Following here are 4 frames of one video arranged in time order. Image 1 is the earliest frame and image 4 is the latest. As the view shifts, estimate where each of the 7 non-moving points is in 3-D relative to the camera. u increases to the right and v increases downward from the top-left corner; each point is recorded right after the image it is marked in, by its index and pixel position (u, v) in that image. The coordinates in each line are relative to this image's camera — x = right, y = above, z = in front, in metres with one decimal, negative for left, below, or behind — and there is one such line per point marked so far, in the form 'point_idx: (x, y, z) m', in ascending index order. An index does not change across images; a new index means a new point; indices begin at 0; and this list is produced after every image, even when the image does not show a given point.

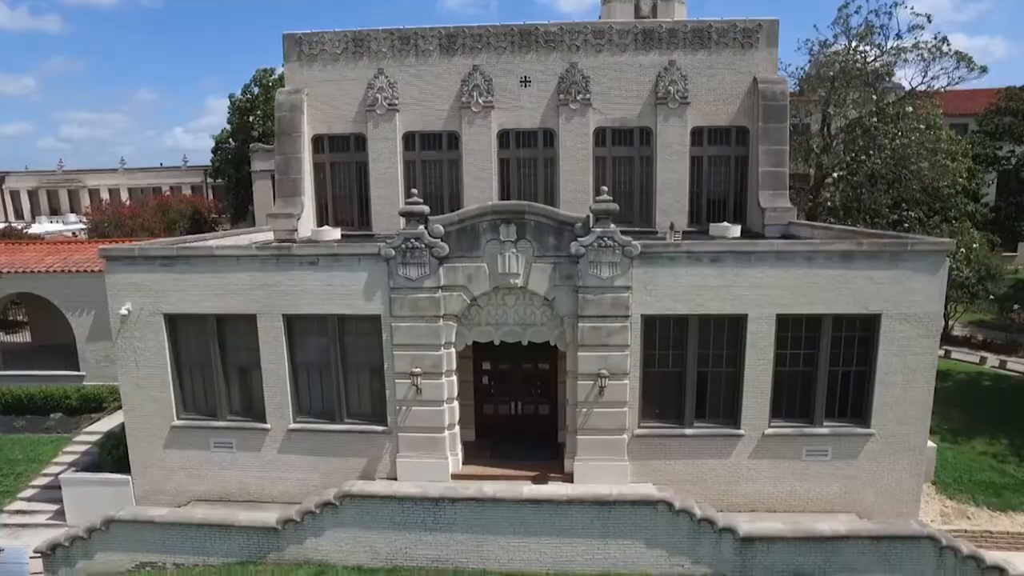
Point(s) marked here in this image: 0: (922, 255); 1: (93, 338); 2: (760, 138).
0: (+7.0, +0.6, +10.2) m
1: (-11.8, -1.4, +16.9) m
2: (+7.2, +4.3, +17.2) m
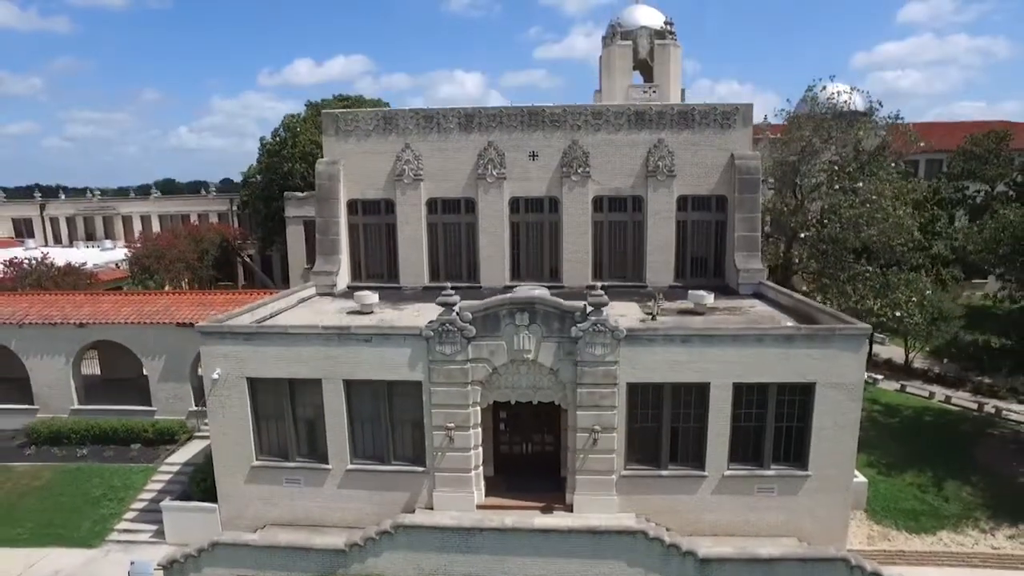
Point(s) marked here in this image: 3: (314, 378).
0: (+7.3, -1.1, +13.0) m
1: (-11.5, -3.0, +19.8) m
2: (+7.5, +2.7, +20.1) m
3: (-4.6, -2.1, +14.0) m
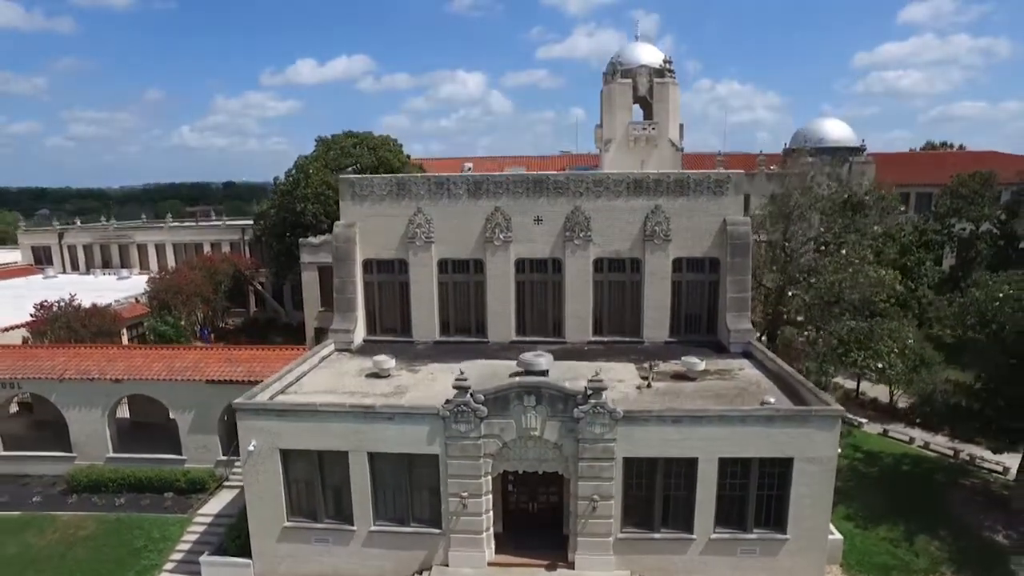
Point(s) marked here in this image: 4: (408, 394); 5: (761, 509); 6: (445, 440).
0: (+7.5, -3.1, +14.5) m
1: (-11.3, -5.1, +21.3) m
2: (+7.7, +0.6, +21.5) m
3: (-4.4, -4.2, +15.5) m
4: (-3.0, -3.1, +17.6) m
5: (+6.3, -5.6, +15.3) m
6: (-1.7, -3.8, +15.1) m
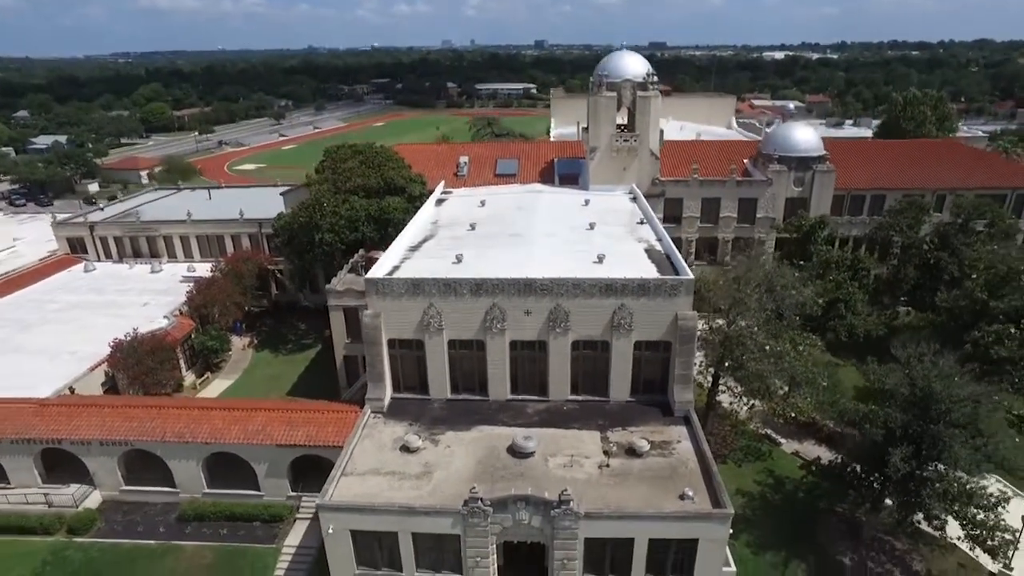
0: (+7.4, -8.1, +21.3) m
1: (-11.5, -8.8, +28.2) m
2: (+7.5, -2.9, +27.4) m
3: (-4.5, -9.0, +22.4) m
4: (-3.2, -7.5, +24.2) m
5: (+6.2, -10.4, +22.6) m
6: (-1.8, -8.8, +22.0) m
